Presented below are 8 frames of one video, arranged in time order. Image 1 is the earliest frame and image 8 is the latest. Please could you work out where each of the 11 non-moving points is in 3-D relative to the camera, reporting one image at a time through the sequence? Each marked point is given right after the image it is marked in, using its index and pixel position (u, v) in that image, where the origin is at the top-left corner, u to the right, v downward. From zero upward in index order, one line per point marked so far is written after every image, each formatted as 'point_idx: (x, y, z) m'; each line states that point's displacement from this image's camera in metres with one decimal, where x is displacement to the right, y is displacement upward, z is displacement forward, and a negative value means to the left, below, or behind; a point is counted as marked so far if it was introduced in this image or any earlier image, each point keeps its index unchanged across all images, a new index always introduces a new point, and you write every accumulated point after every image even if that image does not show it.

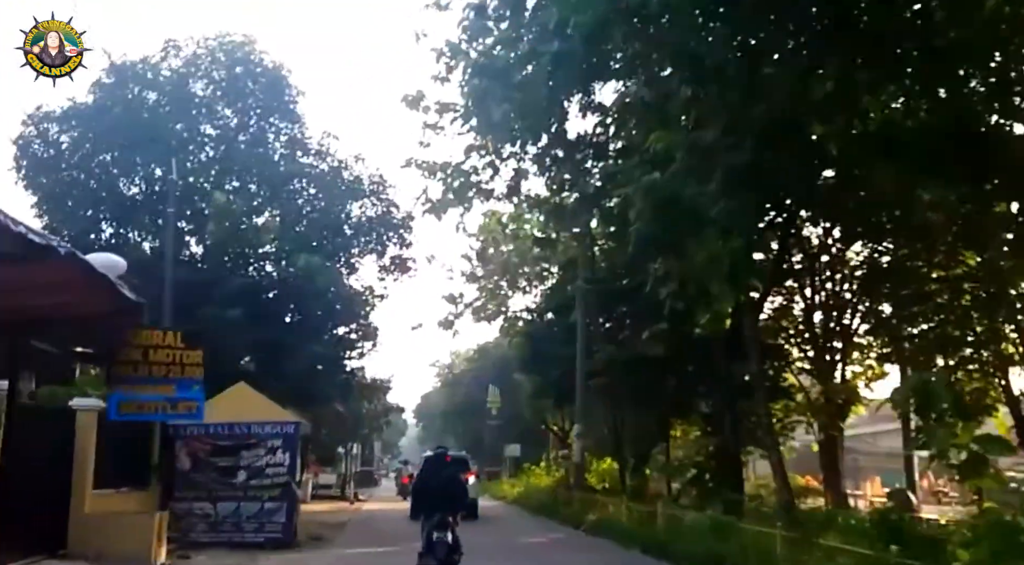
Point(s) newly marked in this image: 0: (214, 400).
0: (-4.8, -1.9, +17.1) m
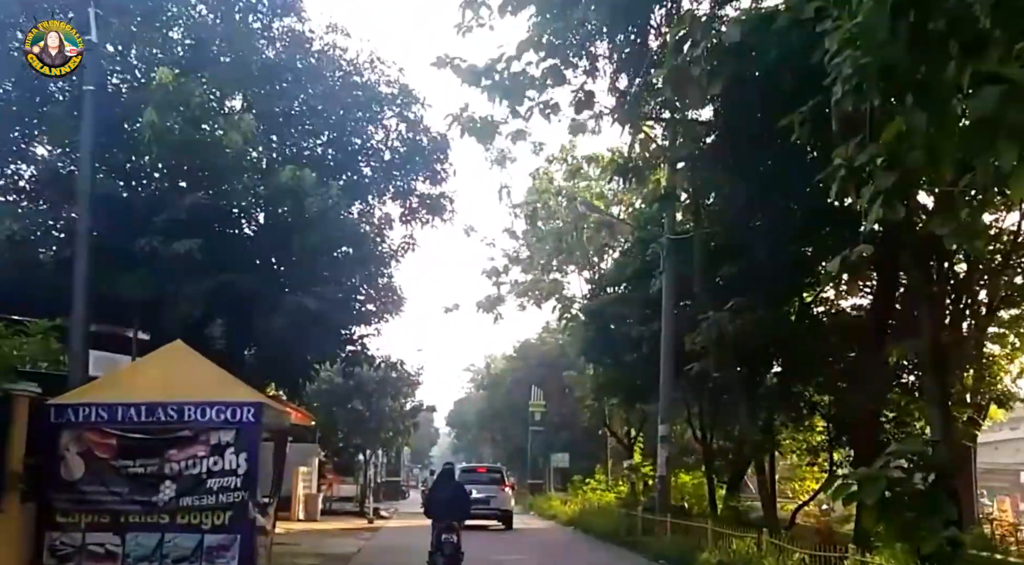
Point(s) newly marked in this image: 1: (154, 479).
0: (-3.9, -0.9, +10.7) m
1: (-3.5, -1.9, +10.2) m
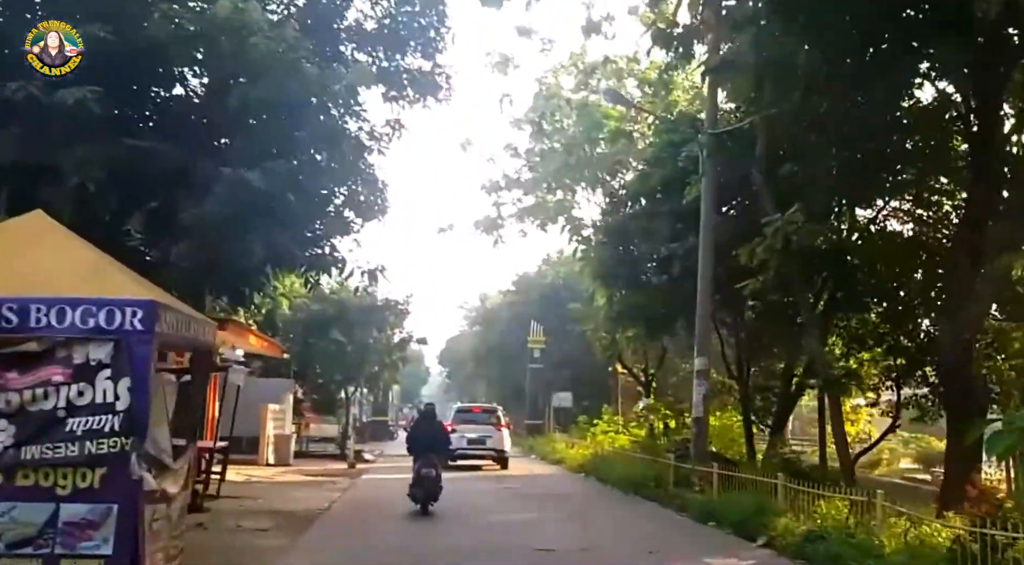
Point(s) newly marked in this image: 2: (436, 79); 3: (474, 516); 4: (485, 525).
0: (-3.7, +0.2, +7.0) m
1: (-3.3, -0.8, +6.5) m
2: (-1.1, +3.0, +15.7) m
3: (-0.5, -3.3, +15.0) m
4: (-0.3, -3.1, +13.7) m
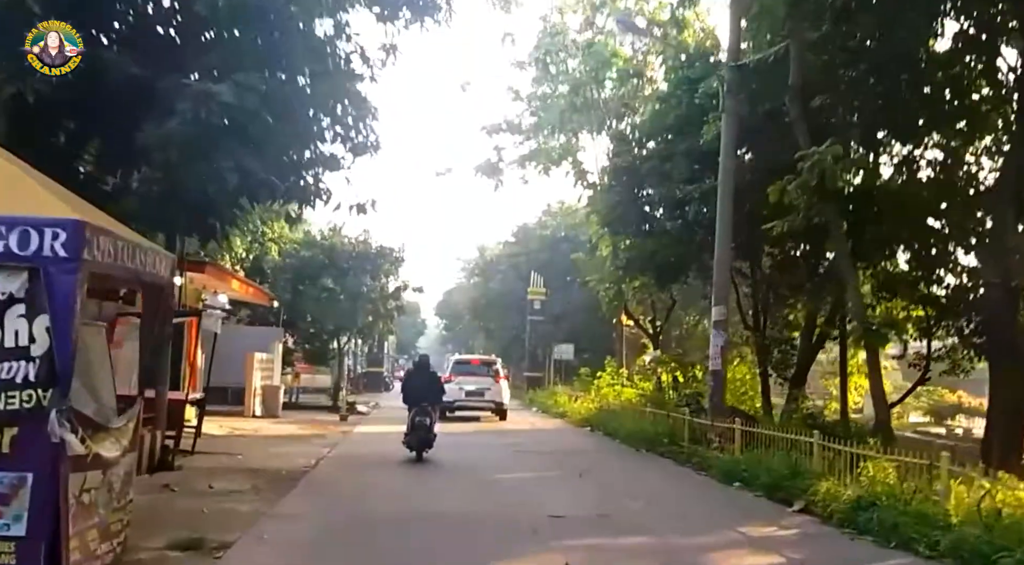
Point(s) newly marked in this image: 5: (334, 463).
0: (-3.6, +0.7, +5.6) m
1: (-3.2, -0.4, +5.2) m
2: (-1.1, +3.9, +14.2) m
3: (-0.5, -2.5, +13.8) m
4: (-0.3, -2.4, +12.4) m
5: (-2.5, -2.5, +14.4) m
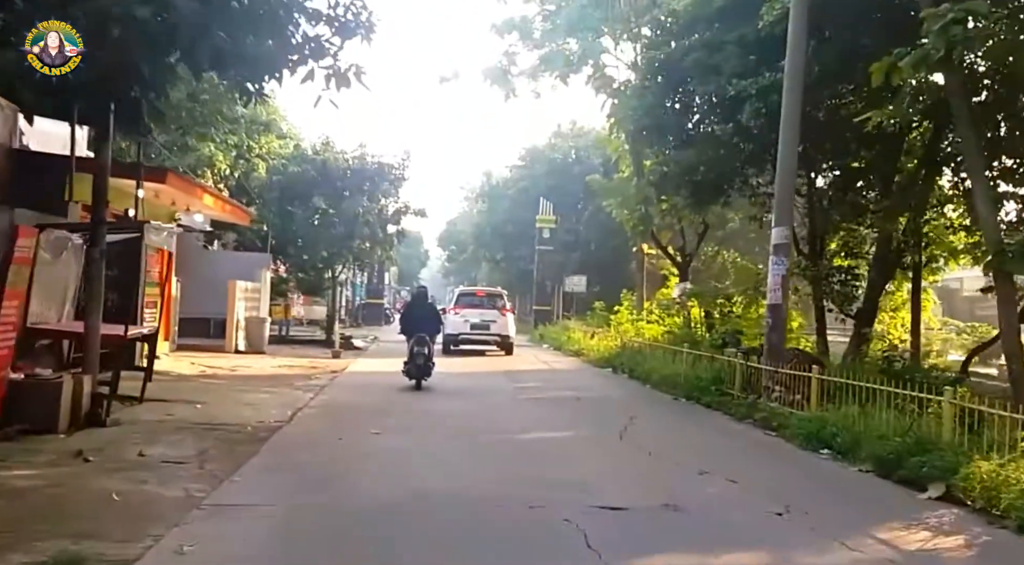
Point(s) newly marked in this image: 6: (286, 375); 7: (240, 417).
0: (-3.4, +1.1, +2.9) m
1: (-3.0, 0.0, +2.5) m
2: (-0.8, +4.8, +11.2) m
3: (-0.3, -1.6, +11.2) m
4: (-0.1, -1.5, +9.8) m
5: (-2.2, -1.5, +11.9) m
6: (-3.8, -1.6, +17.7) m
7: (-2.9, -1.4, +11.0) m
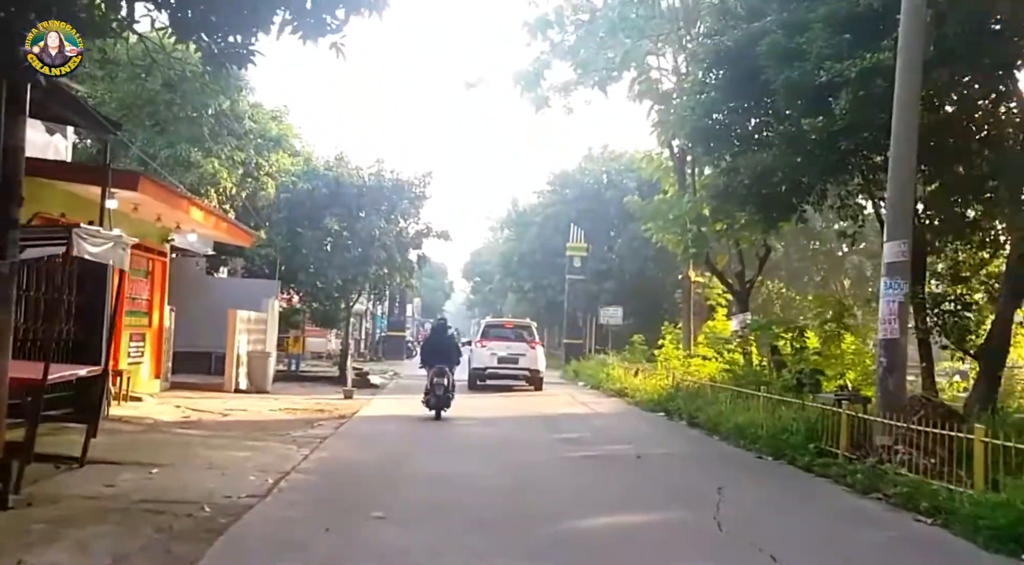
0: (-3.1, +1.2, +0.2) m
1: (-2.8, +0.1, -0.2) m
2: (-0.4, +4.6, +8.6) m
3: (+0.2, -1.8, +8.4) m
4: (+0.3, -1.7, +7.0) m
5: (-1.8, -1.7, +9.1) m
6: (-3.3, -2.0, +15.0) m
7: (-2.5, -1.6, +8.3) m
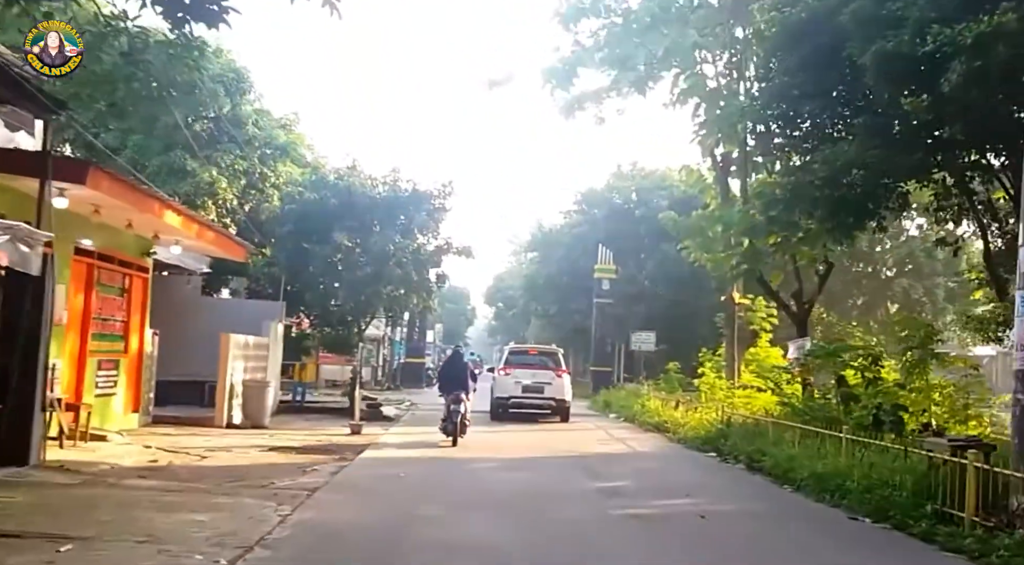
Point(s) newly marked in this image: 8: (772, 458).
0: (-3.1, +1.3, -2.1) m
1: (-2.7, +0.2, -2.6) m
2: (-0.1, +4.6, +6.2) m
3: (+0.4, -1.8, +5.9) m
4: (+0.5, -1.7, +4.5) m
5: (-1.5, -1.8, +6.6) m
6: (-2.9, -2.2, +12.6) m
7: (-2.2, -1.7, +5.8) m
8: (+3.4, -2.3, +13.9) m
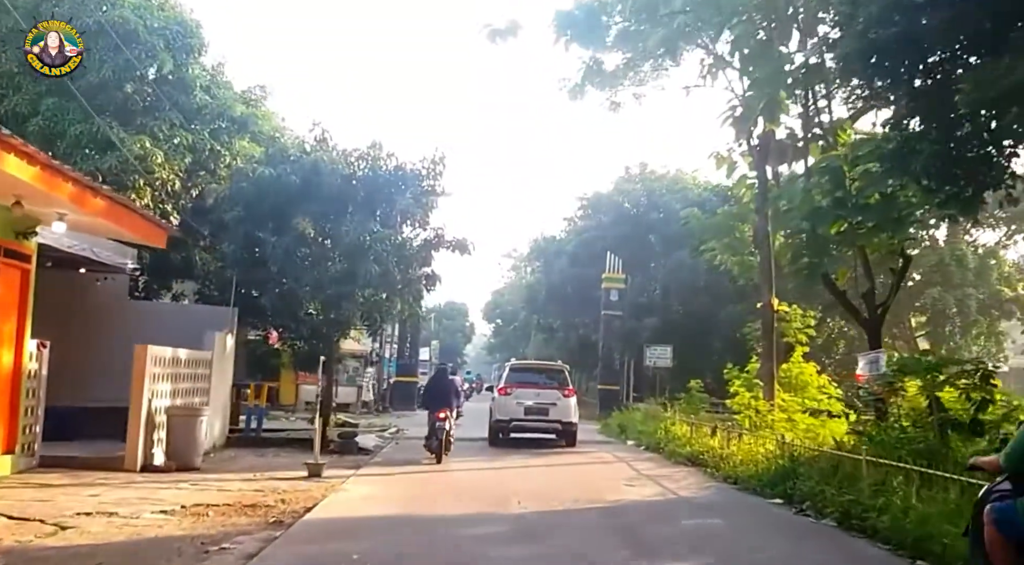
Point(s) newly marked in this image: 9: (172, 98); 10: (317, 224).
0: (-2.9, +1.7, -6.1) m
1: (-2.6, +0.6, -6.6) m
2: (0.0, +4.8, +2.3) m
3: (+0.5, -1.6, +1.9) m
4: (+0.6, -1.5, +0.5) m
5: (-1.4, -1.6, +2.6) m
6: (-2.8, -2.1, +8.5) m
7: (-2.1, -1.4, +1.8) m
8: (+3.4, -2.2, +9.9) m
9: (-5.9, +3.2, +18.2) m
10: (-3.4, +0.9, +18.4) m
